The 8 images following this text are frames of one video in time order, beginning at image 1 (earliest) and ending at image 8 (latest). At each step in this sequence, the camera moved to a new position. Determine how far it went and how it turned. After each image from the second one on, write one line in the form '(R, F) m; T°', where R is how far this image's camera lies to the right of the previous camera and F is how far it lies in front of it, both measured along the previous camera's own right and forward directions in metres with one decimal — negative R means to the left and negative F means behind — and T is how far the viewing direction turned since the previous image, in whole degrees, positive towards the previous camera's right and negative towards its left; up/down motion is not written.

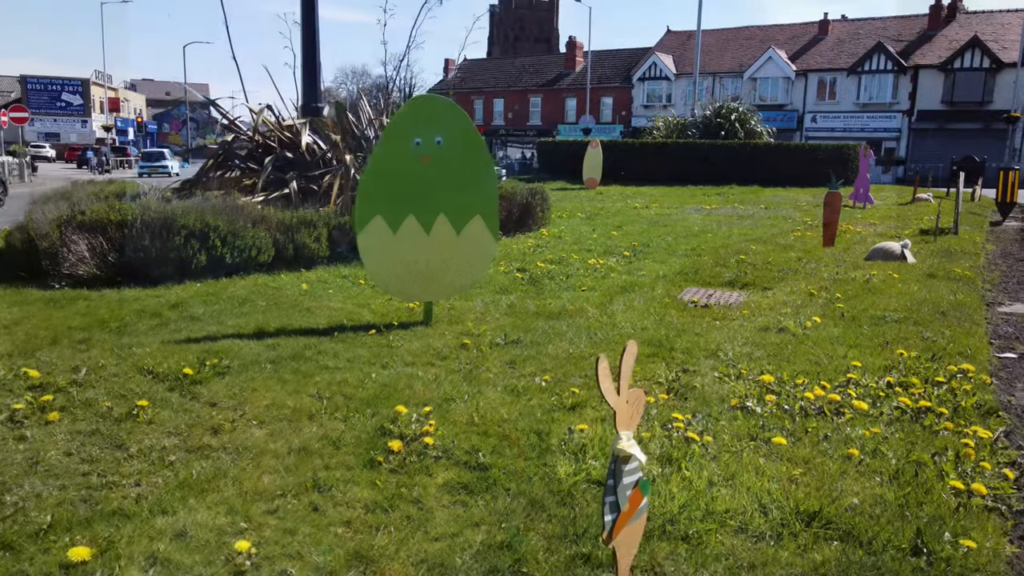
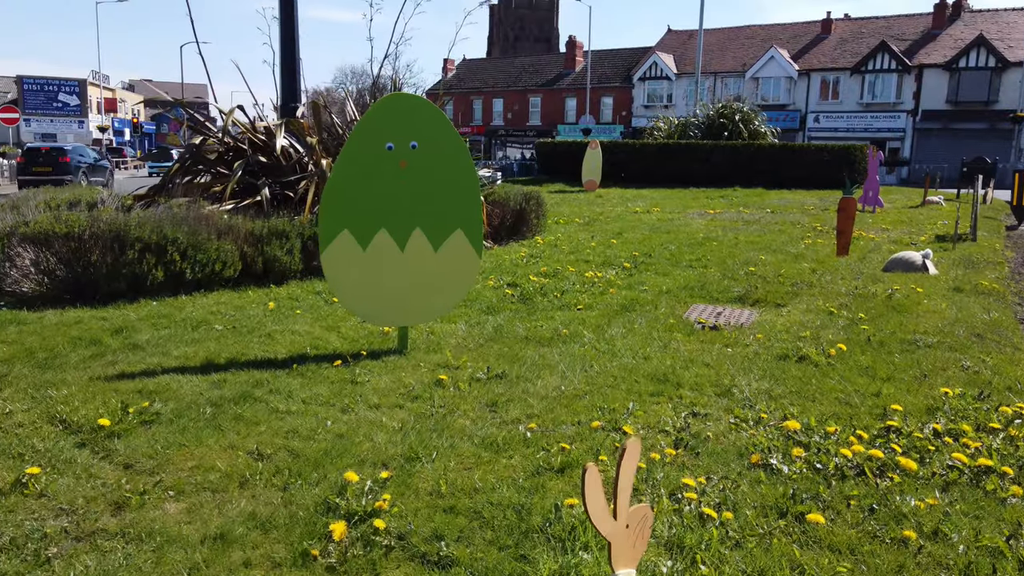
(+0.1, +0.7) m; 0°
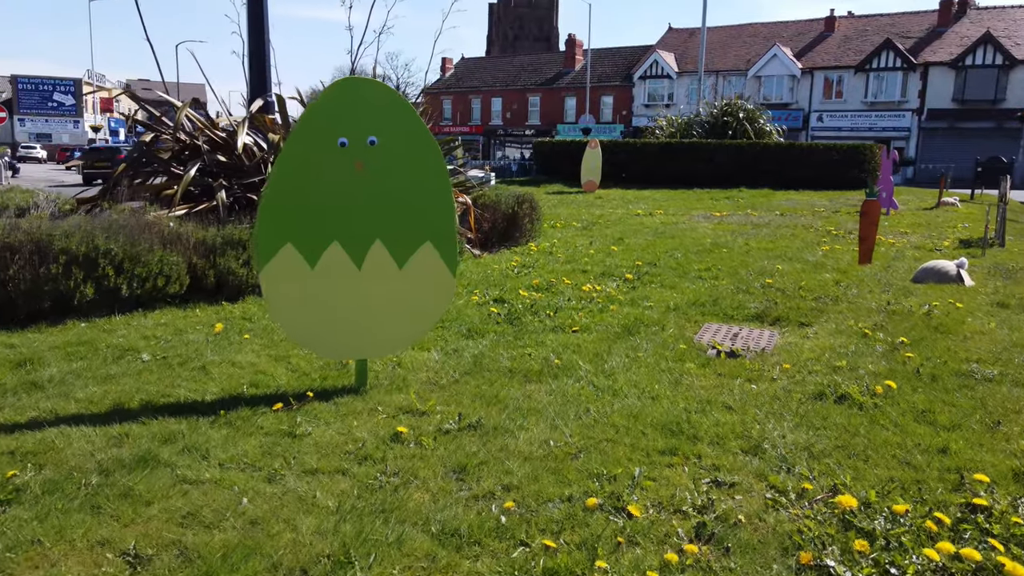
(+0.1, +0.9) m; 0°
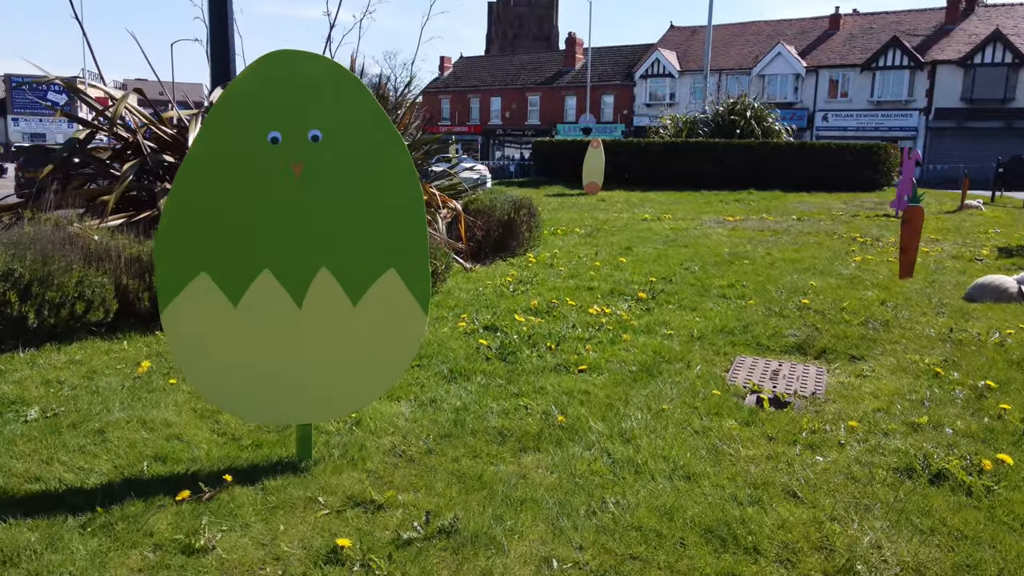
(0.0, +1.1) m; 0°
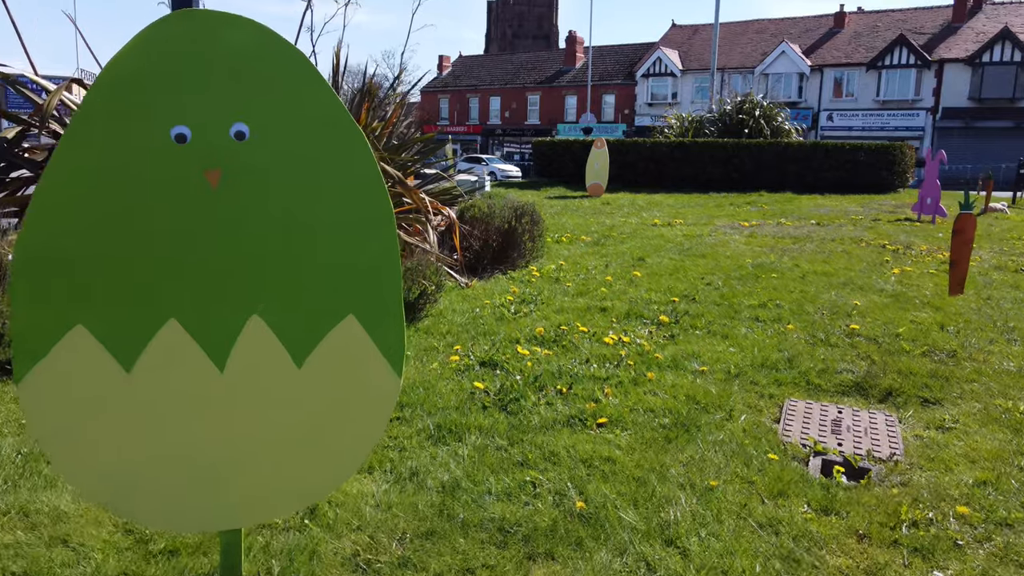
(0.0, +0.9) m; 0°
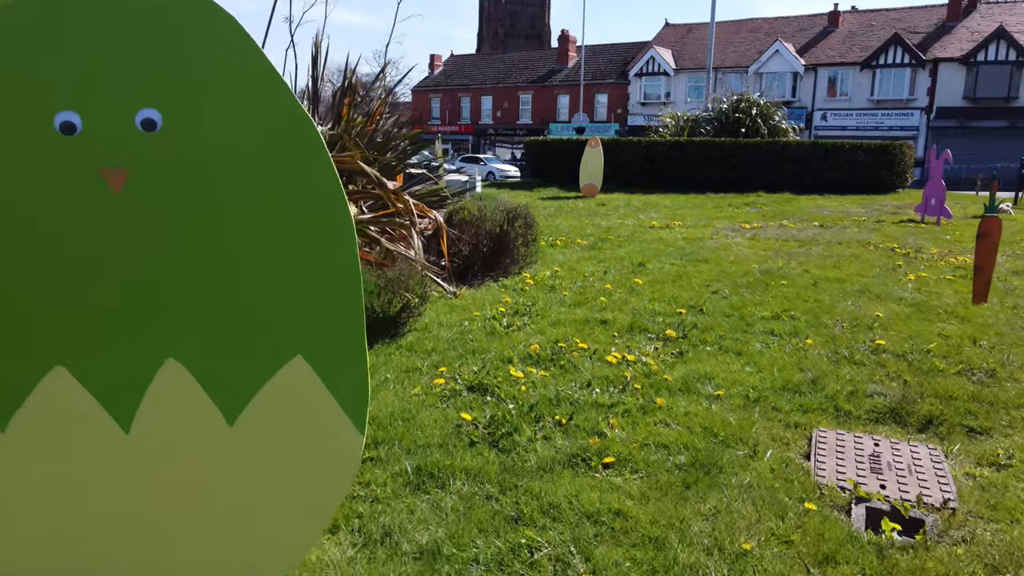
(0.0, +0.5) m; +1°
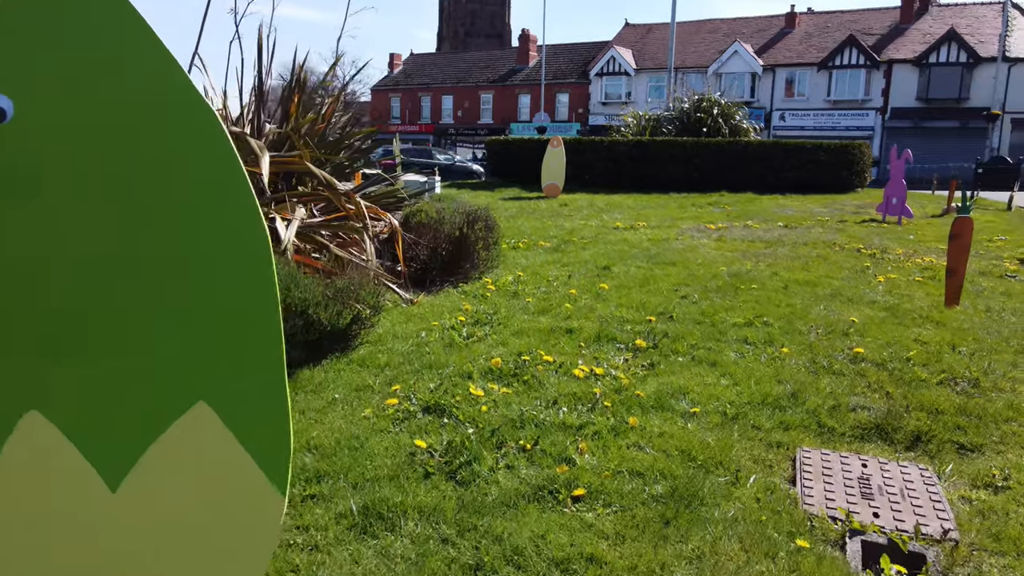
(0.0, +0.4) m; +3°
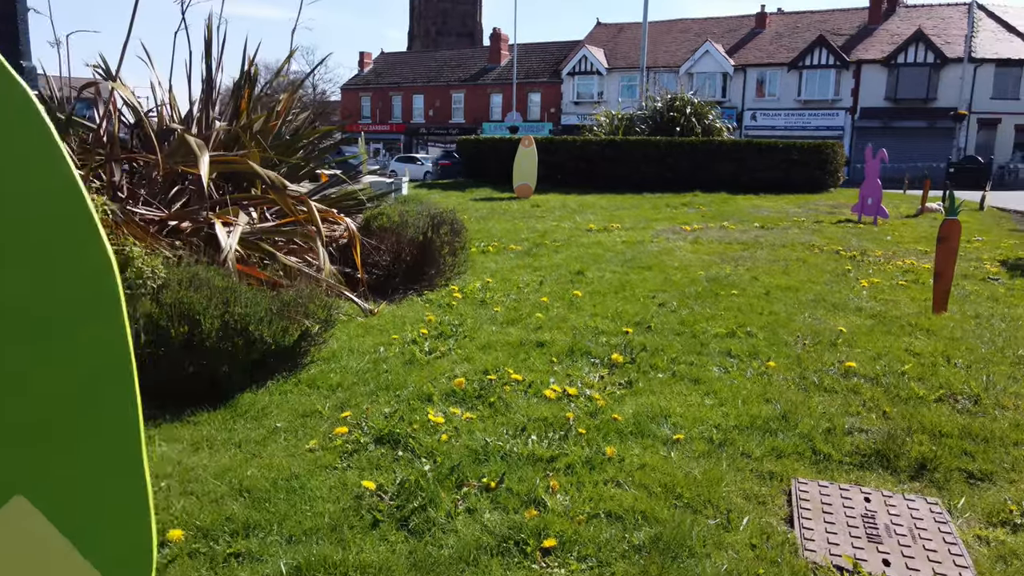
(0.0, +0.4) m; +2°
